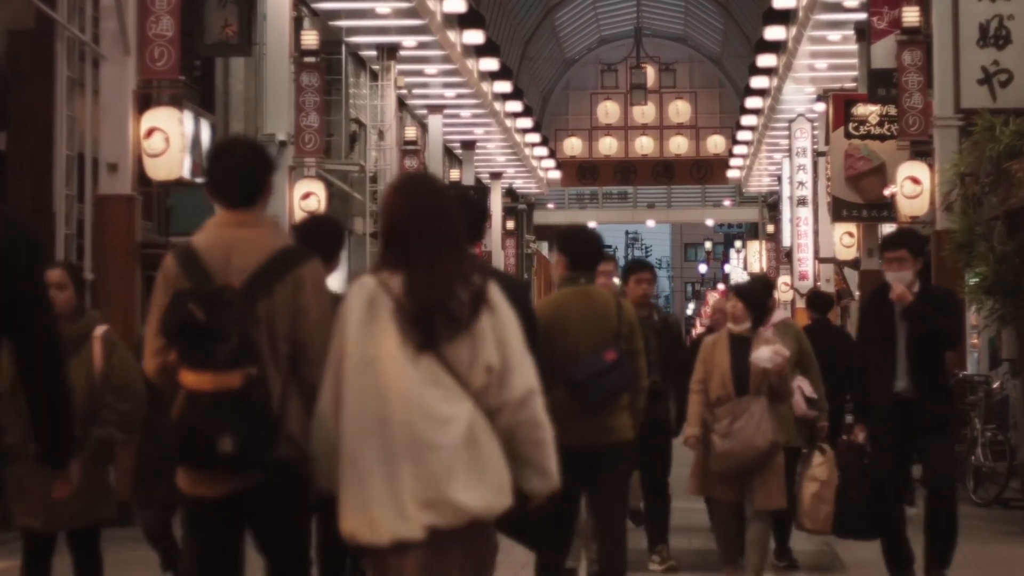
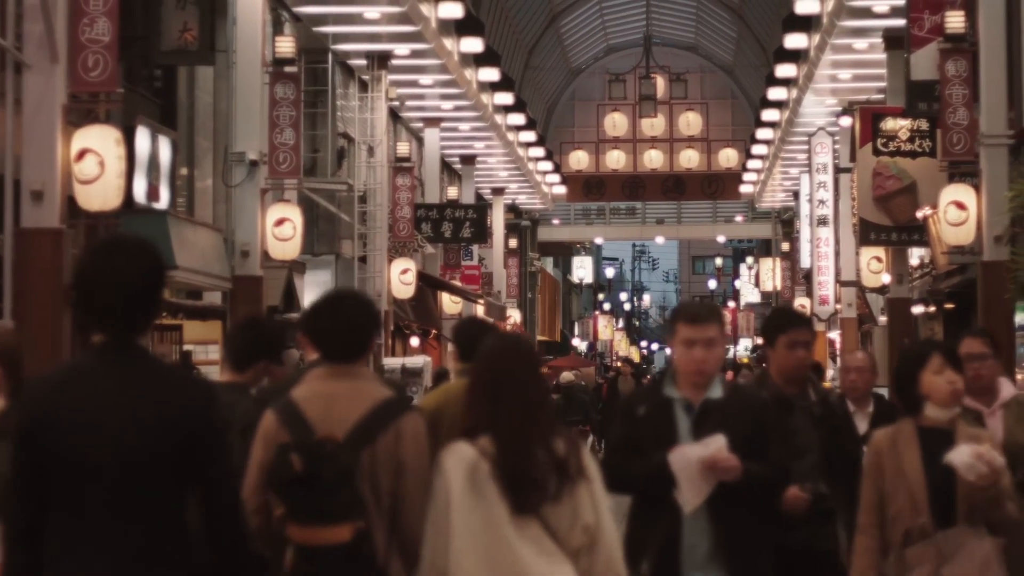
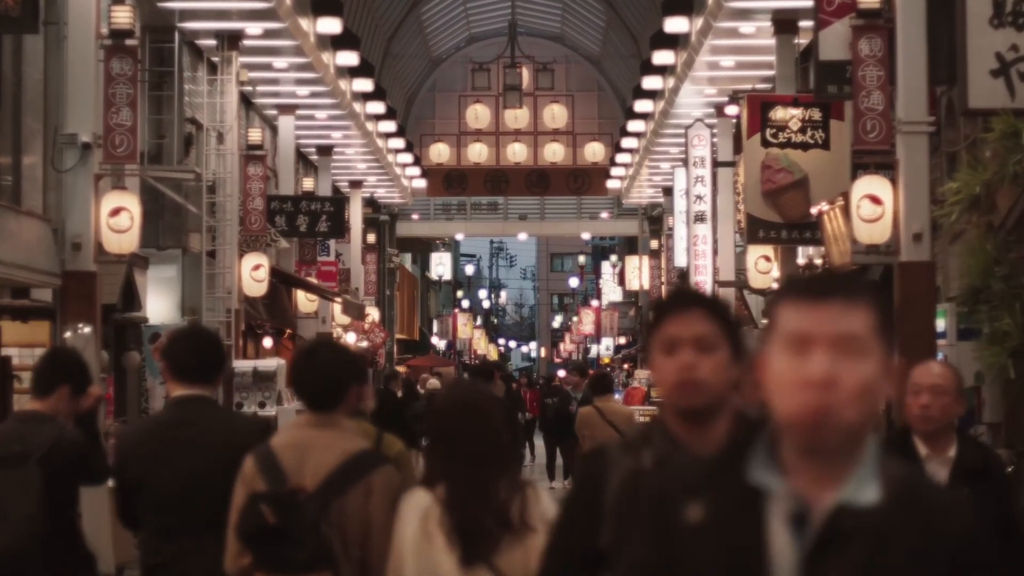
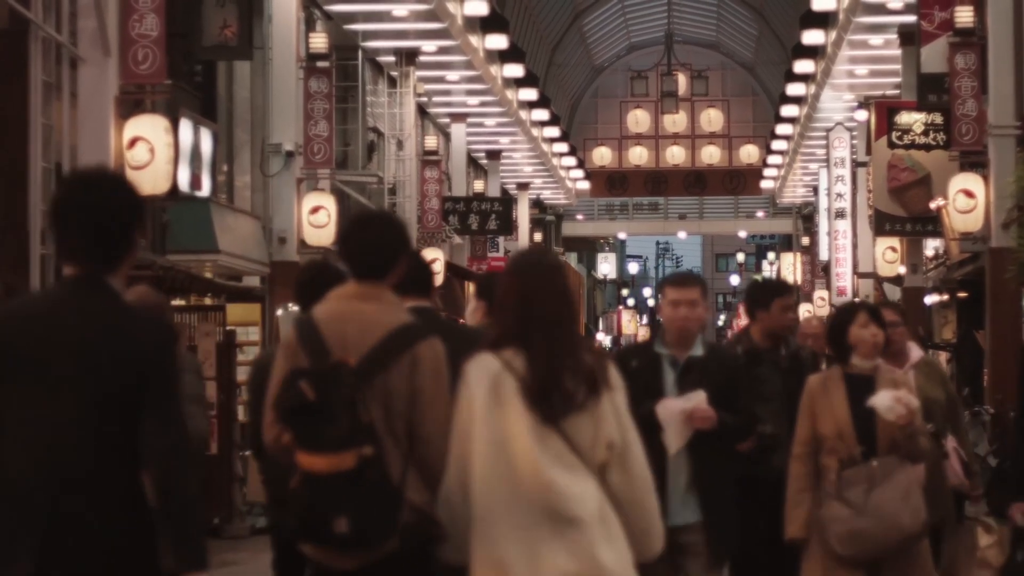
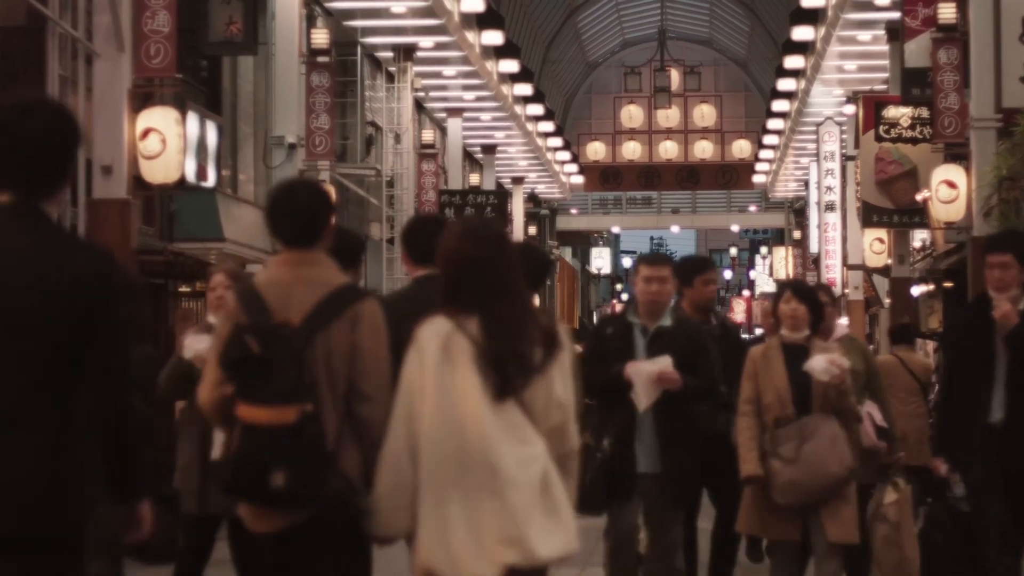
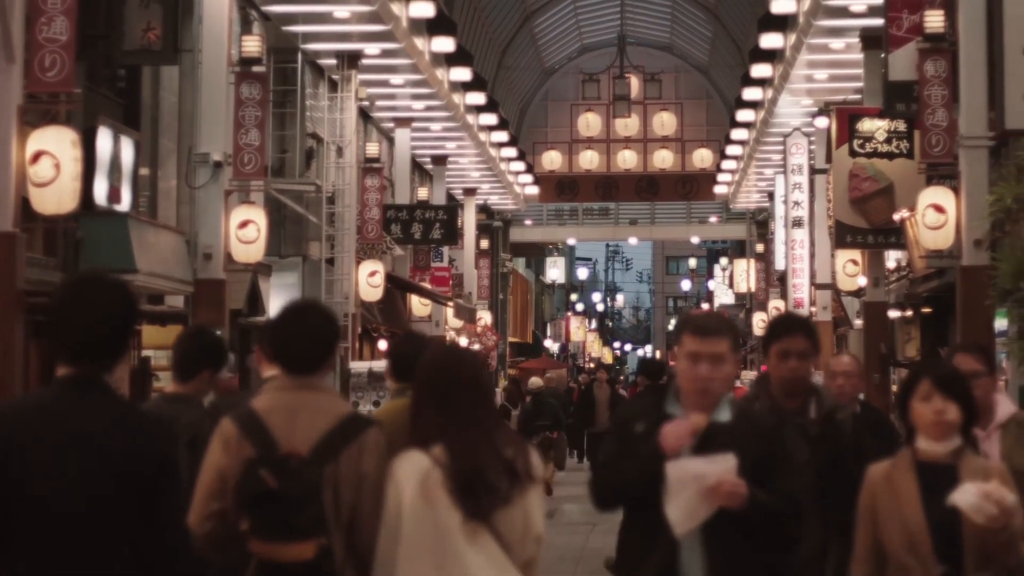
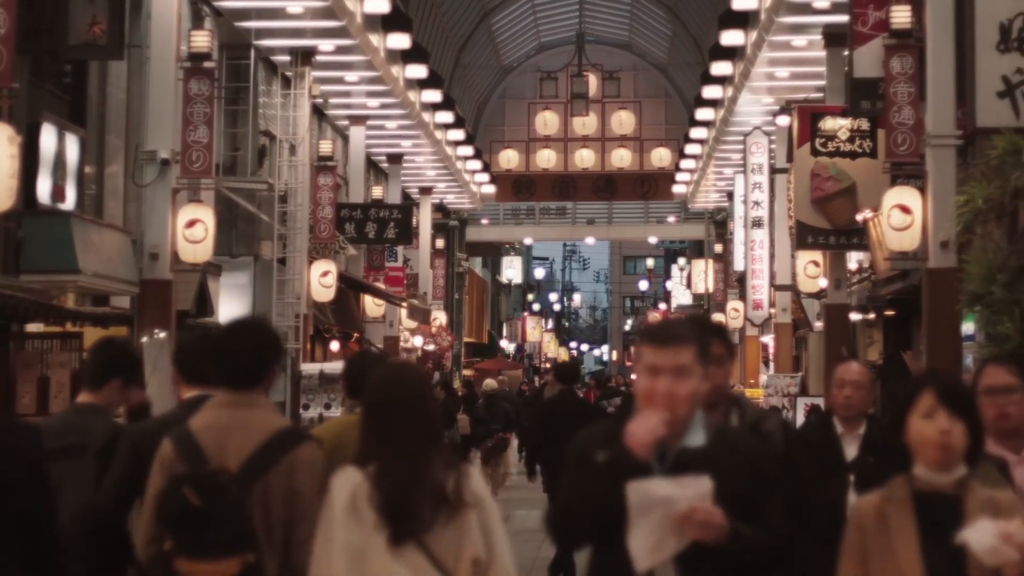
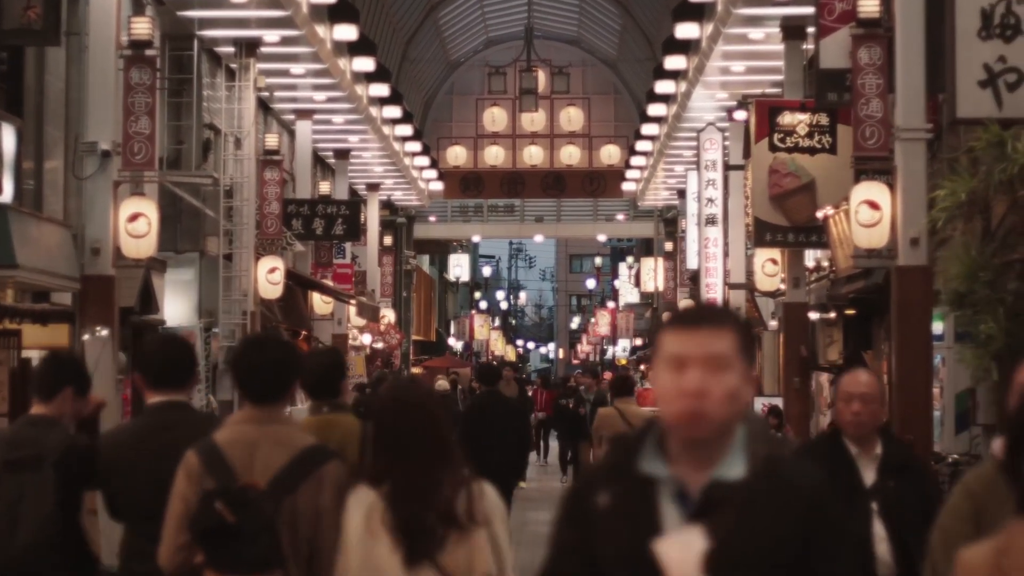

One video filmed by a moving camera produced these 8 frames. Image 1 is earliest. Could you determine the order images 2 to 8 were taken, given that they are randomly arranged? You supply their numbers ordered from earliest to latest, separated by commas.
5, 4, 2, 6, 7, 8, 3
